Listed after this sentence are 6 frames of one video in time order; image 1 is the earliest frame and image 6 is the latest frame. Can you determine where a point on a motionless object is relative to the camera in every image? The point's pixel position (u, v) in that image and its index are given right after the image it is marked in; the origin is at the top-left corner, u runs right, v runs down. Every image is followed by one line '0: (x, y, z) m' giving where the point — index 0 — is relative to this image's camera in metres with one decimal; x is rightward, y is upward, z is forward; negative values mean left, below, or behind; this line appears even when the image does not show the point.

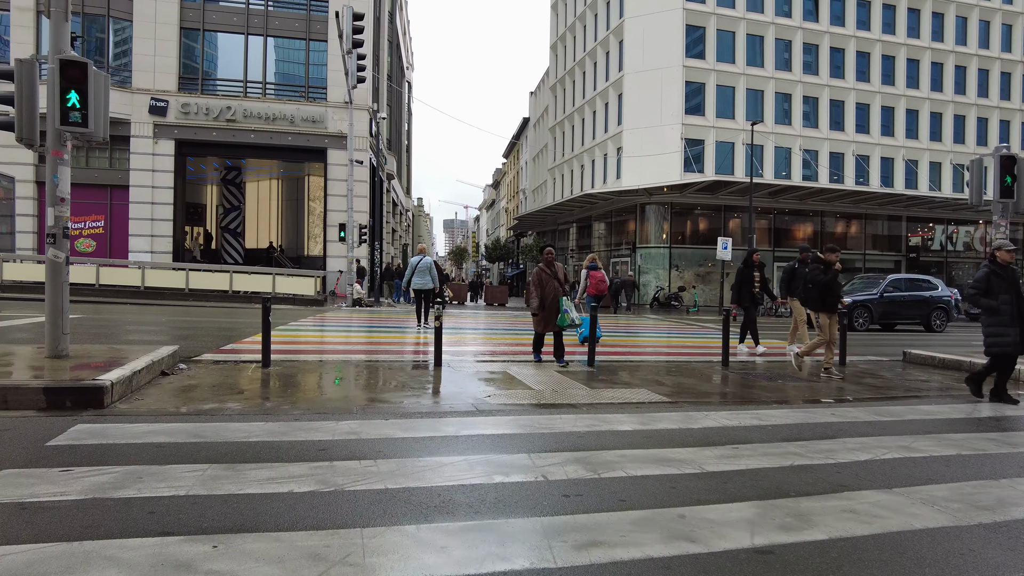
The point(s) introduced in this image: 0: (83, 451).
0: (-2.4, -0.9, +3.6) m
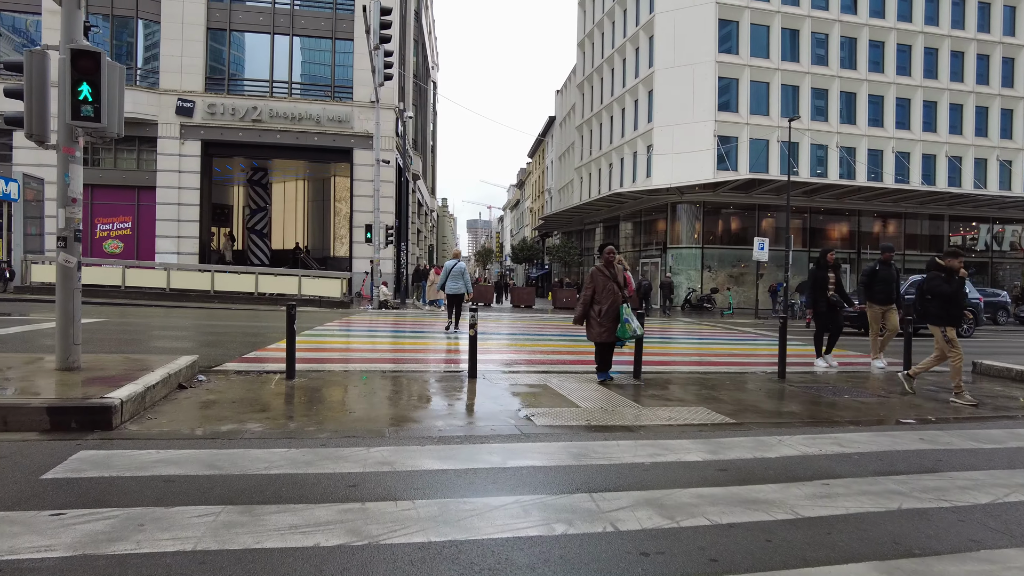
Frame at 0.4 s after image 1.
0: (-2.1, -1.0, +3.2) m
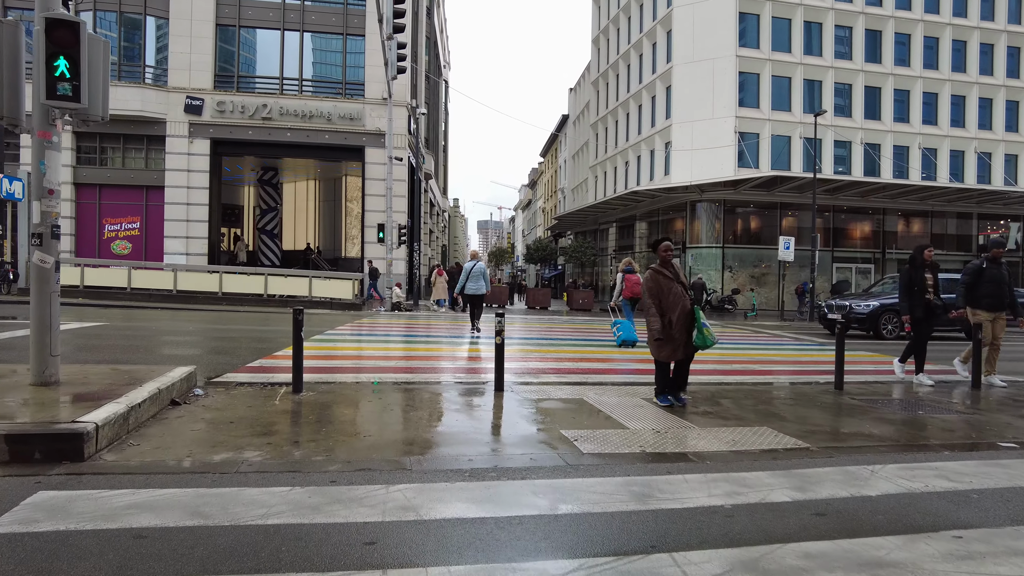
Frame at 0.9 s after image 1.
0: (-1.9, -1.0, +2.5) m
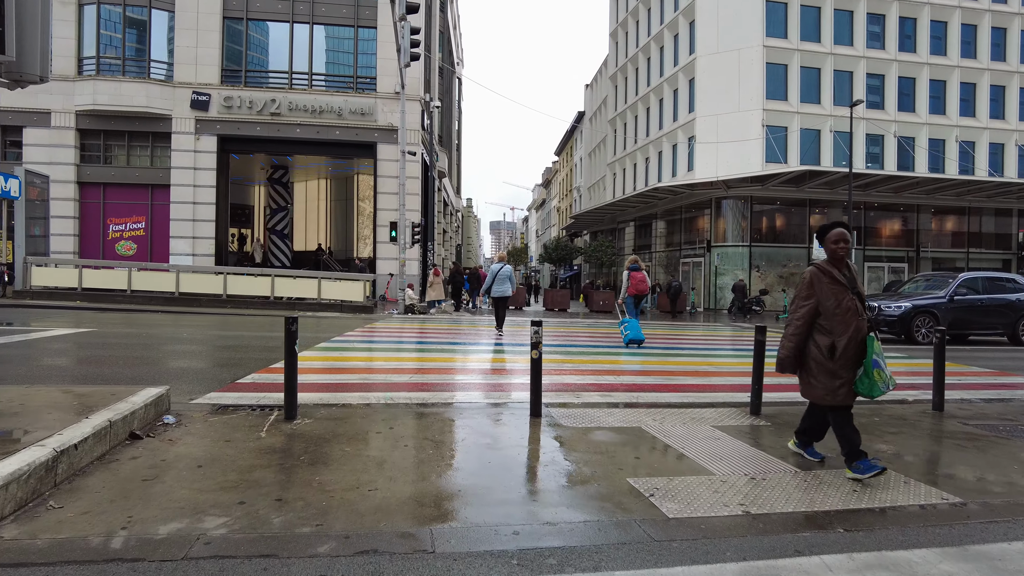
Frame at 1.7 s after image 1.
0: (-1.6, -1.0, +1.4) m
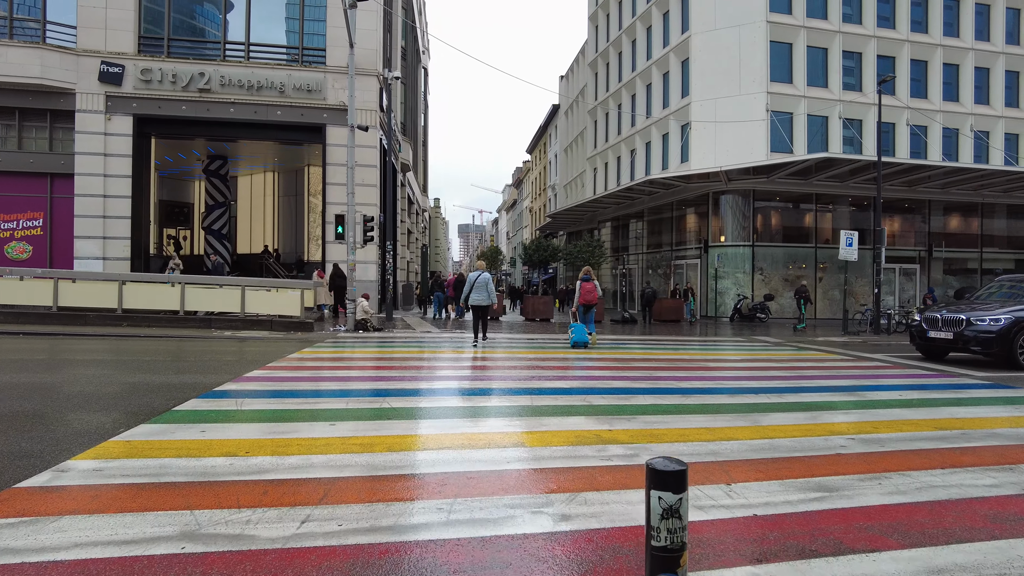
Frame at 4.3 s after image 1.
0: (-1.3, -1.1, -2.2) m
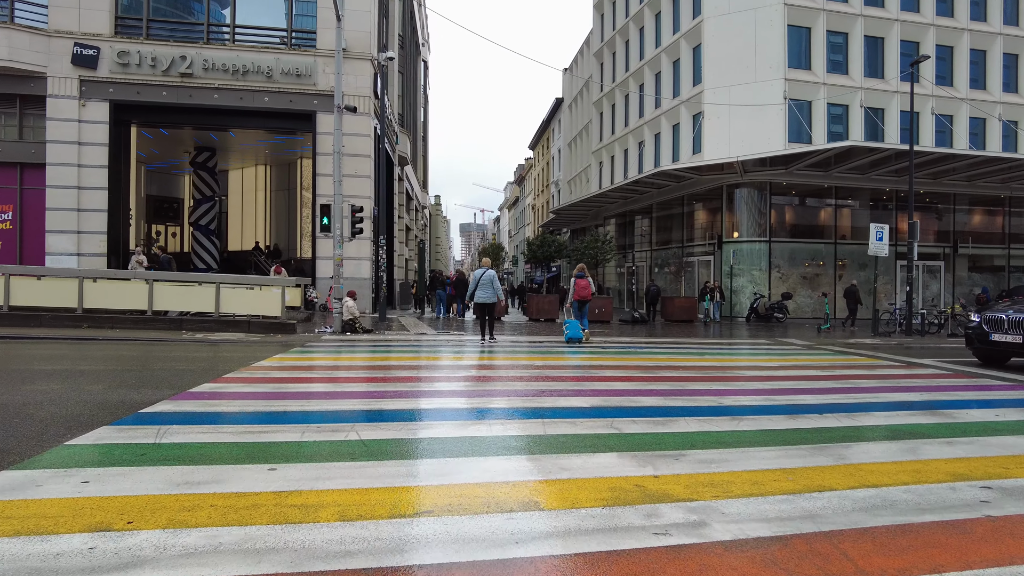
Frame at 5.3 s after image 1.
0: (-1.3, -1.1, -3.5) m
